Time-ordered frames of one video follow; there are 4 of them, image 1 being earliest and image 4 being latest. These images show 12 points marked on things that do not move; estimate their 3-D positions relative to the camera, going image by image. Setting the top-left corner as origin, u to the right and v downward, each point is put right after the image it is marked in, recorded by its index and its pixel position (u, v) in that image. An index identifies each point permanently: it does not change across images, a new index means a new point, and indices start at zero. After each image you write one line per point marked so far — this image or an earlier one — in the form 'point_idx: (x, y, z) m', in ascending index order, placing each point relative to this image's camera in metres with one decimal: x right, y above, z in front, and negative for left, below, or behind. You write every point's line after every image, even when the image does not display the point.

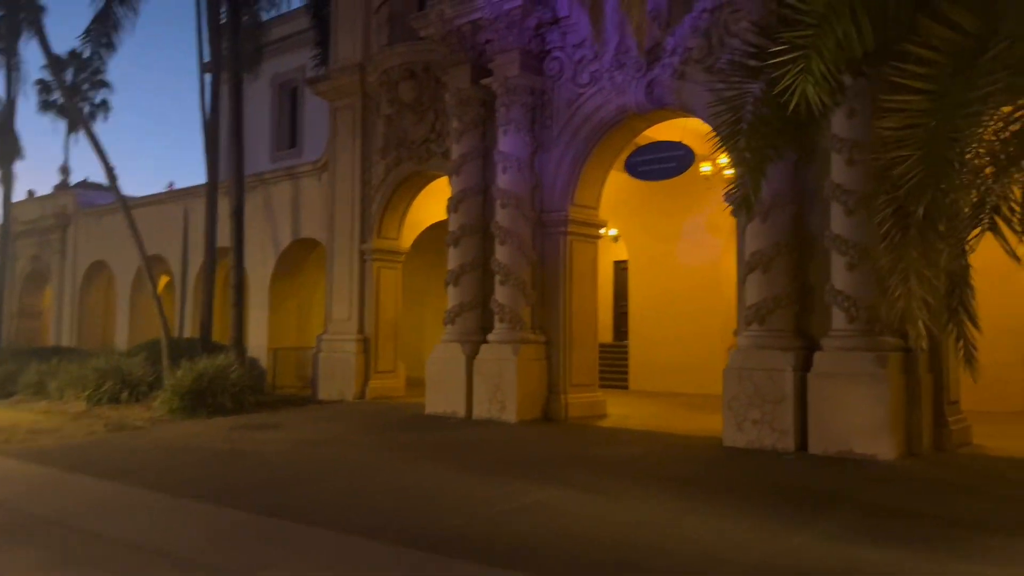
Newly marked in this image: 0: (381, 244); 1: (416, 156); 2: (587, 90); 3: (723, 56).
0: (-2.2, +0.8, +13.8) m
1: (-1.6, +2.1, +13.1) m
2: (+1.0, +2.6, +10.4) m
3: (+2.4, +2.6, +9.2) m
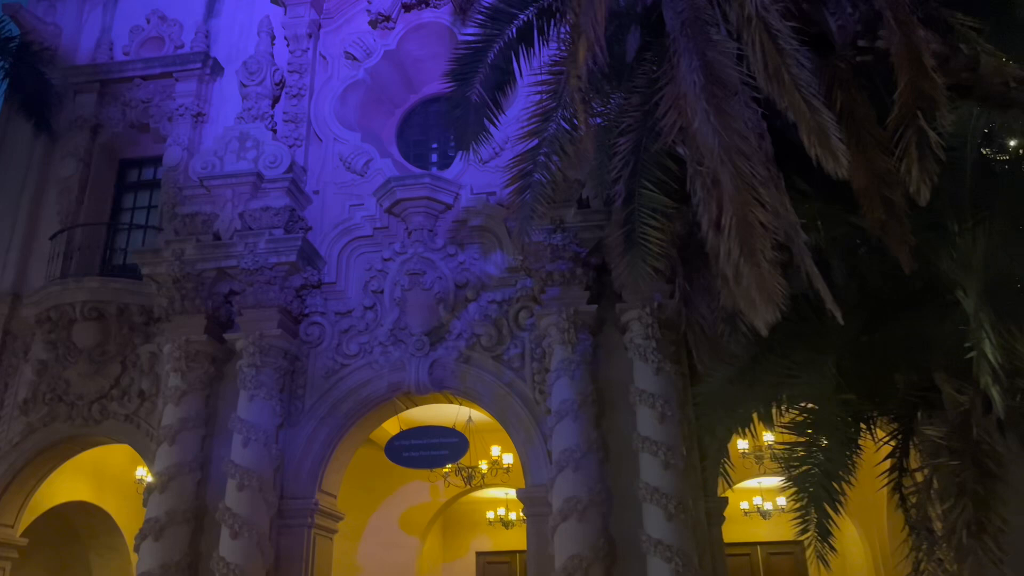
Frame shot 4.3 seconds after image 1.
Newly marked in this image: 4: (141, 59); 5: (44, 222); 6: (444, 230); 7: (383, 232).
0: (-6.4, -3.0, +9.9) m
1: (-5.4, -1.6, +10.2) m
2: (-1.9, -0.9, +9.4) m
3: (0.0, -0.7, +9.2) m
4: (-5.6, +3.4, +12.2) m
5: (-6.7, +0.9, +11.6) m
6: (-0.8, +0.7, +9.9) m
7: (-1.6, +0.7, +10.0) m
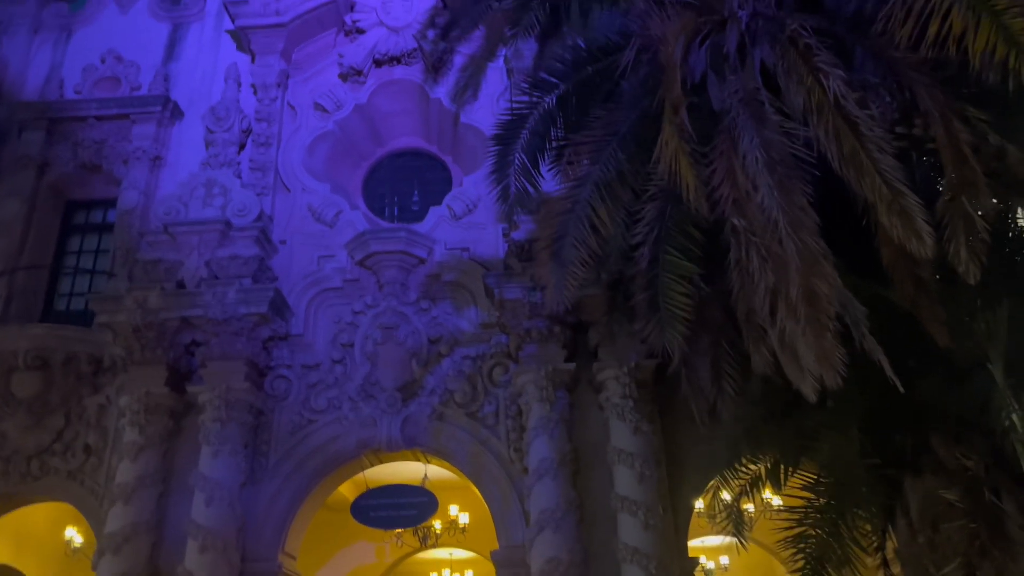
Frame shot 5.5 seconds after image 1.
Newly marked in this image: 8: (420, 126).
0: (-6.7, -3.5, +9.1) m
1: (-5.8, -2.2, +9.5) m
2: (-2.2, -1.5, +9.2) m
3: (-0.3, -1.3, +9.1) m
4: (-6.1, +2.8, +11.8) m
5: (-7.2, +0.3, +11.0) m
6: (-1.2, 0.0, +9.8) m
7: (-1.9, 0.0, +9.9) m
8: (-1.3, +2.4, +11.8) m
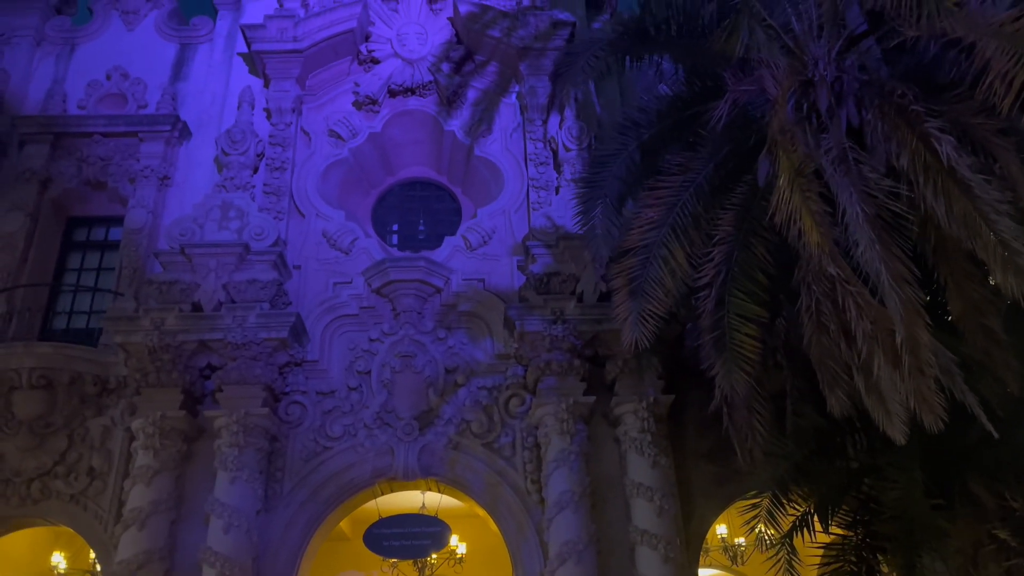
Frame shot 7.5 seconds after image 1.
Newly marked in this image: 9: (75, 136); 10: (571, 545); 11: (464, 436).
0: (-6.6, -3.6, +8.7) m
1: (-5.6, -2.4, +9.2) m
2: (-2.0, -1.8, +9.2) m
3: (-0.1, -1.7, +9.2) m
4: (-5.9, +2.5, +11.7) m
5: (-7.1, +0.1, +10.7) m
6: (-1.0, -0.3, +9.9) m
7: (-1.7, -0.3, +9.9) m
8: (-1.2, +1.9, +11.9) m
9: (-6.3, +2.2, +11.7) m
10: (+0.6, -2.6, +8.2) m
11: (-0.5, -1.7, +9.2) m
